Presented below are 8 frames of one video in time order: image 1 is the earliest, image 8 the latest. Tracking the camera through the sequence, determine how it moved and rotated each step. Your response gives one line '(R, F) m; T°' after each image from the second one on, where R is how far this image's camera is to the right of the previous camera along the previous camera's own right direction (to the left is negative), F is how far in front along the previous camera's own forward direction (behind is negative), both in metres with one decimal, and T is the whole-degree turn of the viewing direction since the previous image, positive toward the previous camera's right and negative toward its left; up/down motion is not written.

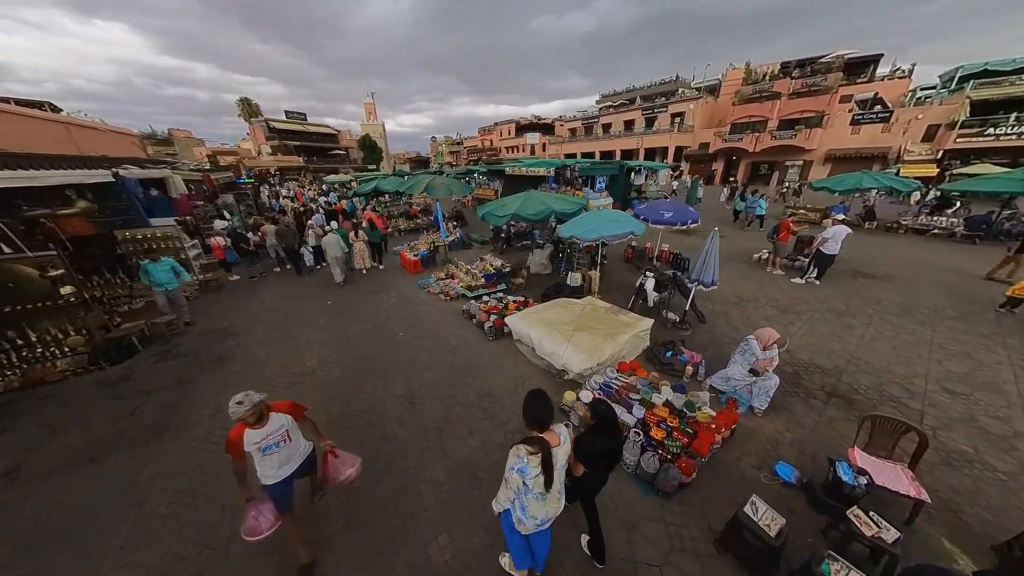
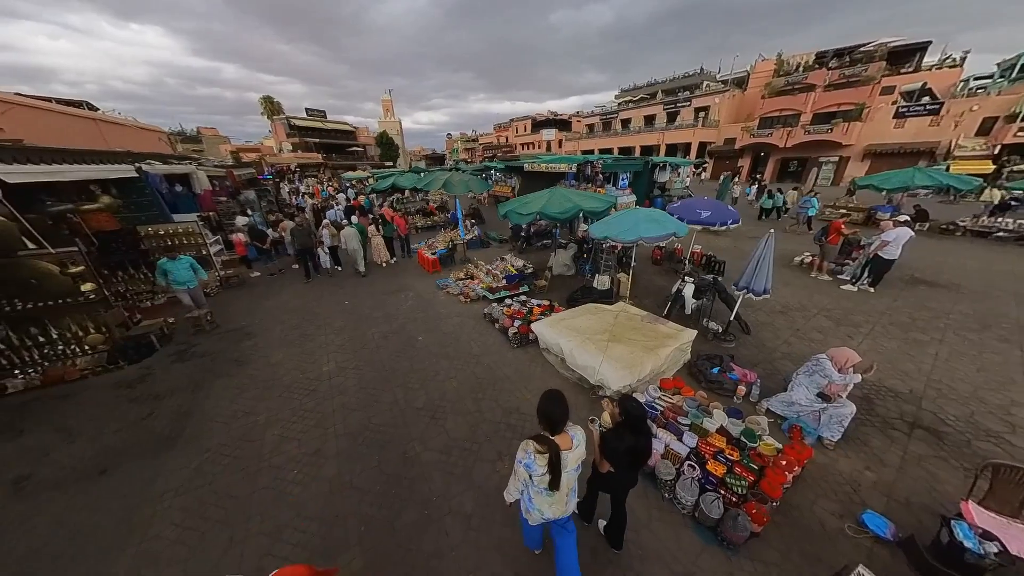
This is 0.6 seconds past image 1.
(-0.3, +0.5) m; -2°
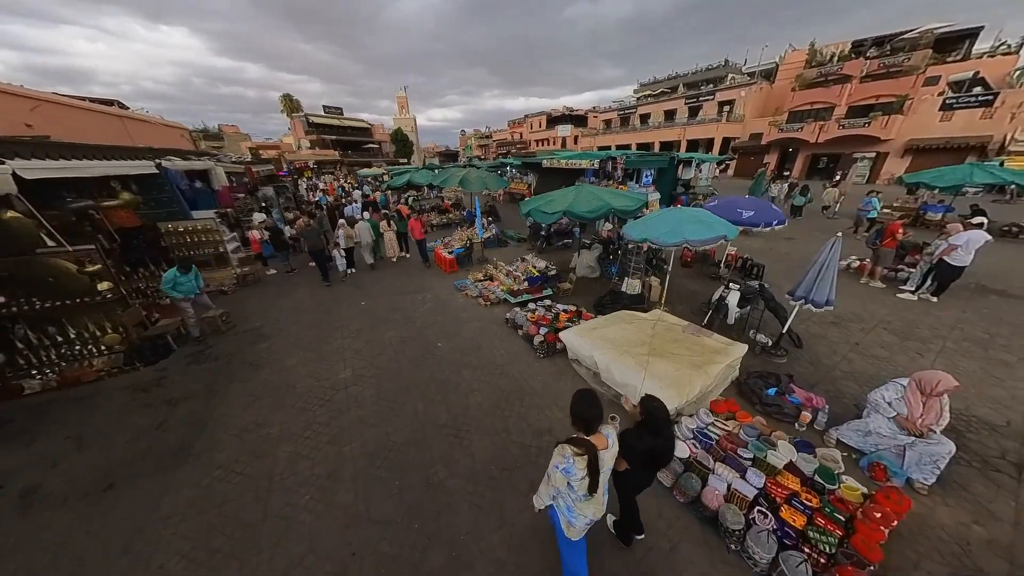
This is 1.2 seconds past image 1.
(-0.3, +0.4) m; -2°
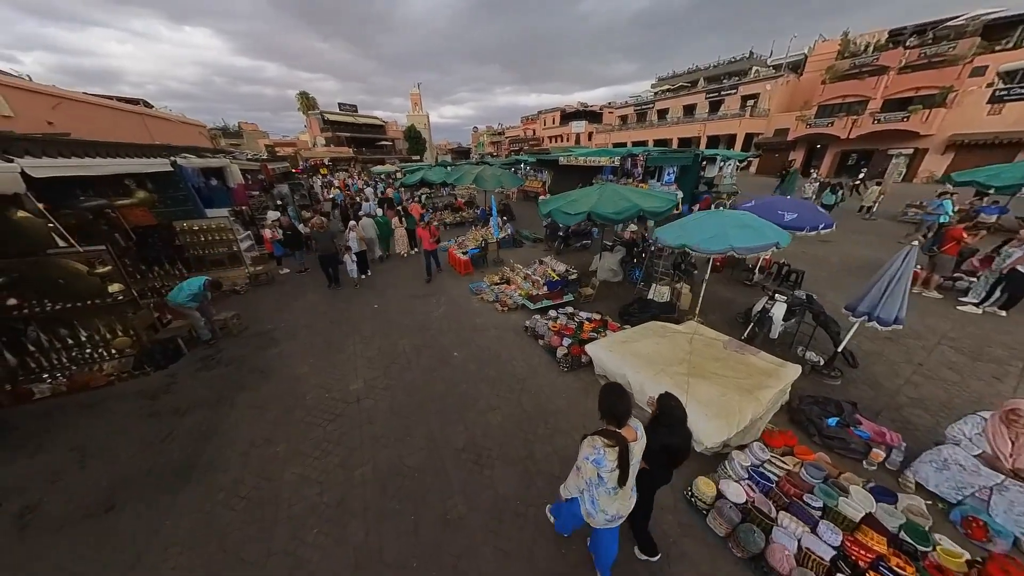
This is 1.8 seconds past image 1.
(-0.2, +0.4) m; -2°
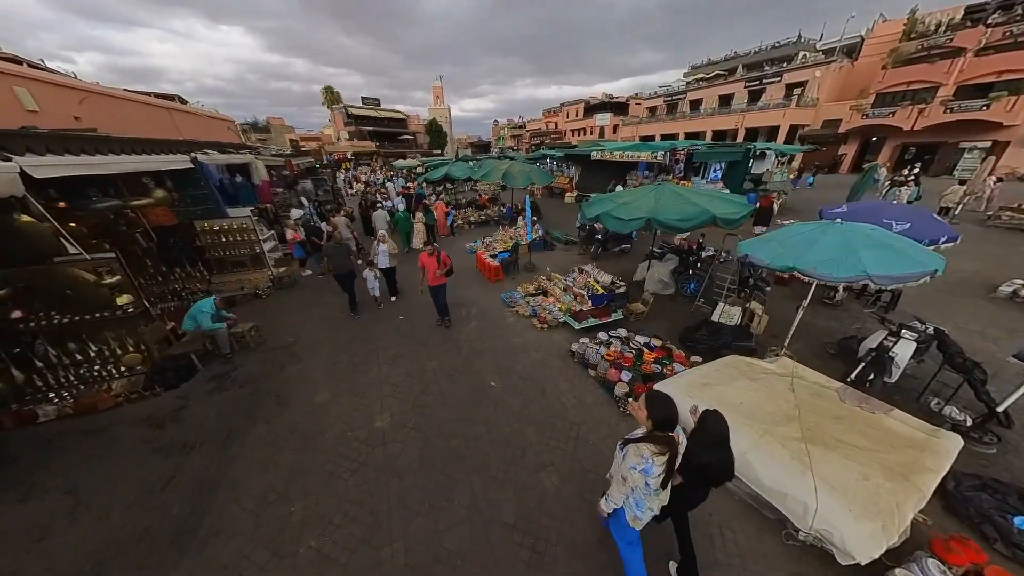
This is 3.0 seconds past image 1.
(-0.6, +0.9) m; -3°
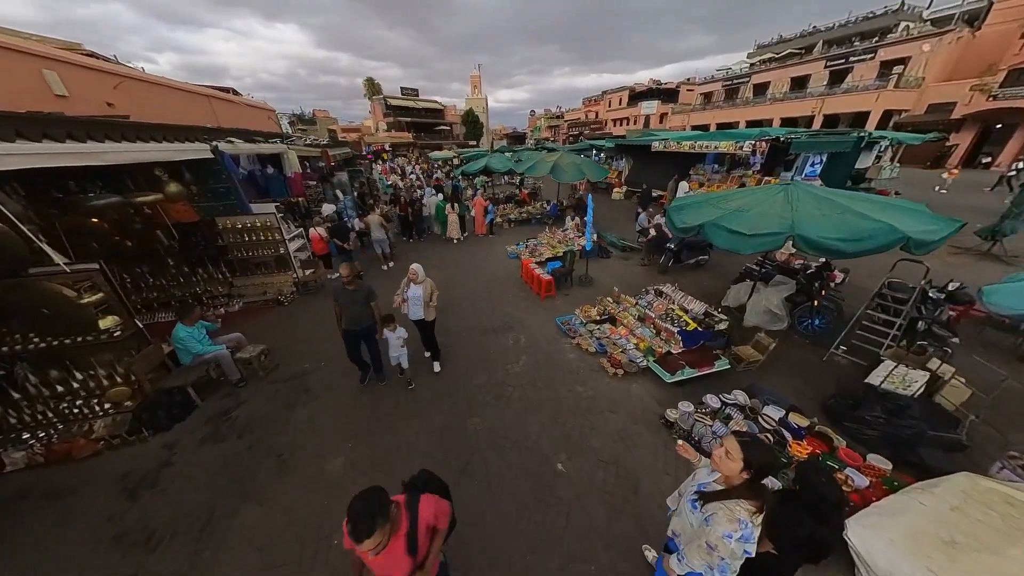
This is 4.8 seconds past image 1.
(-0.7, +1.5) m; -5°
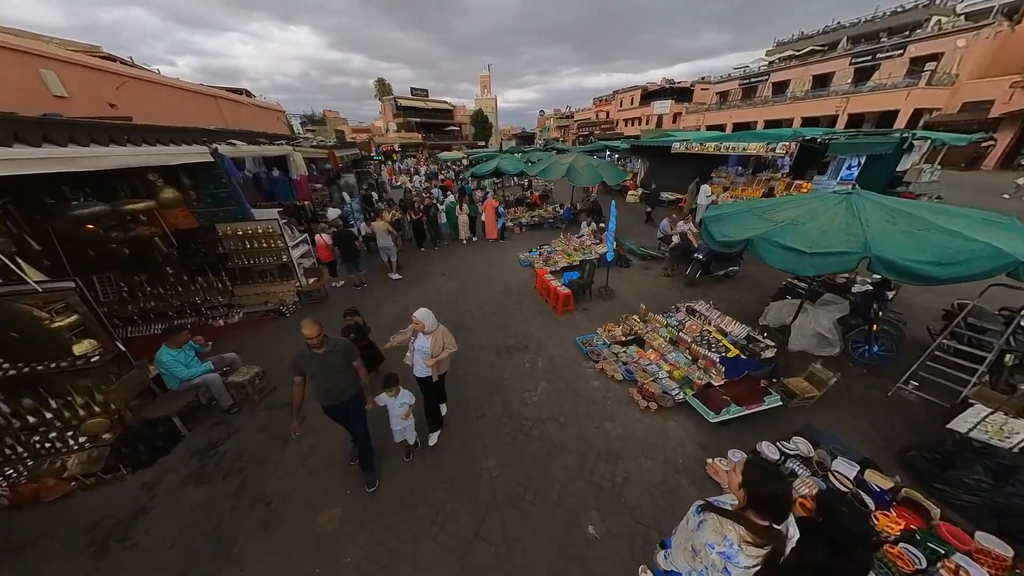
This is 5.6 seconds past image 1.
(-0.2, +0.5) m; -1°
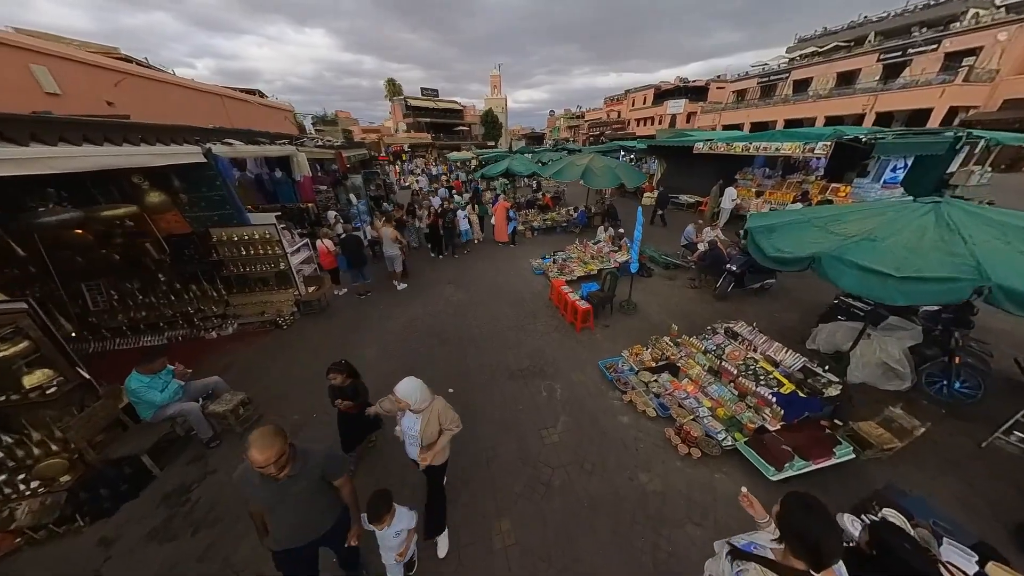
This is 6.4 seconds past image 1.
(-0.2, +0.6) m; -1°
